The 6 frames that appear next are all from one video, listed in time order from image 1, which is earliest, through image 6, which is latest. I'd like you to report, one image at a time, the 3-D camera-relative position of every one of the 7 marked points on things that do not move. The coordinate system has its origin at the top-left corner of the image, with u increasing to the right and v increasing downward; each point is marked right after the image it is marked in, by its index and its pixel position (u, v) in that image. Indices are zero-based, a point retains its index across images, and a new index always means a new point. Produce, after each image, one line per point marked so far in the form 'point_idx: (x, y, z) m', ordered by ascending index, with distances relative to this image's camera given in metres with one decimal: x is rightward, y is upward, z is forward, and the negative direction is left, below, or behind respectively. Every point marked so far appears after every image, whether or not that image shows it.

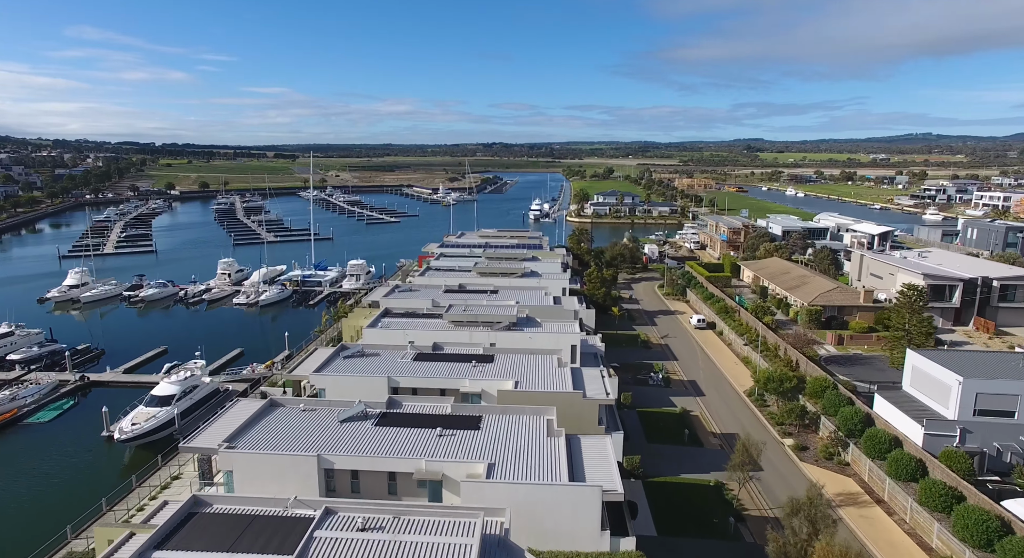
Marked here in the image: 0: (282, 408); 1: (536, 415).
0: (-6.1, -3.4, +15.9) m
1: (+0.6, -3.5, +15.5) m
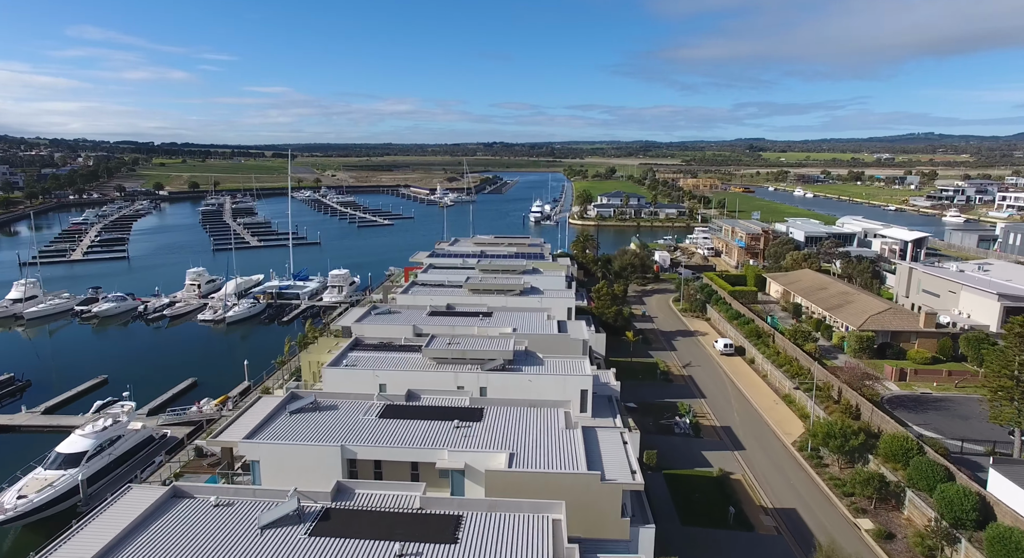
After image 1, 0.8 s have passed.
0: (-6.2, -4.2, +11.6) m
1: (+0.5, -4.4, +11.2) m
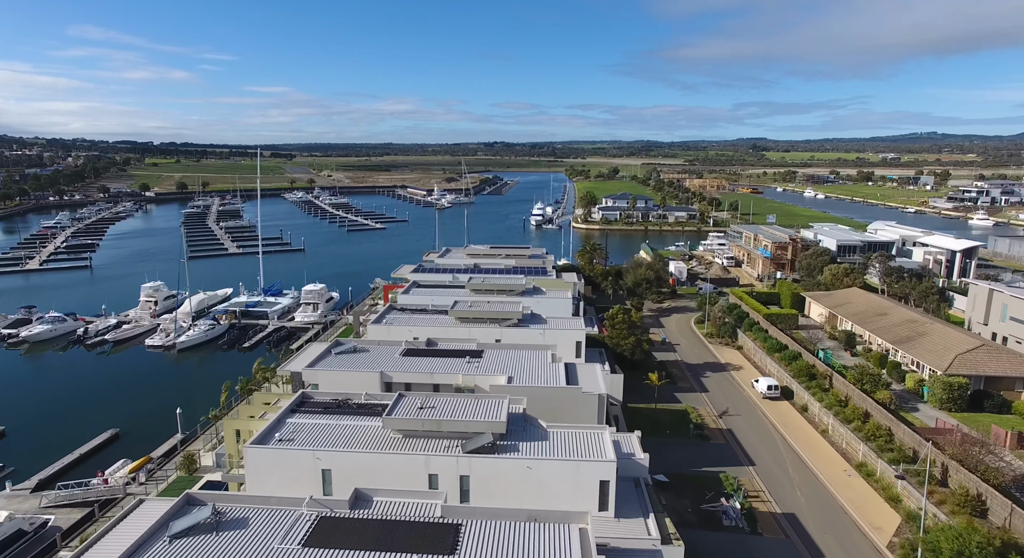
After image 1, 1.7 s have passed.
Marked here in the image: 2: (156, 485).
0: (-6.4, -5.2, +6.5) m
1: (+0.3, -5.4, +6.2) m
2: (-10.1, -5.8, +17.1) m
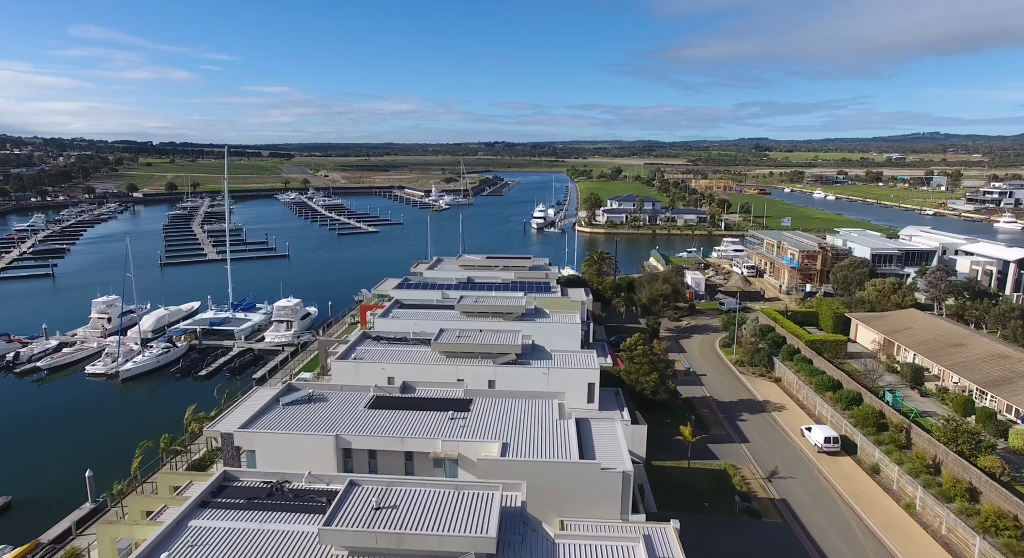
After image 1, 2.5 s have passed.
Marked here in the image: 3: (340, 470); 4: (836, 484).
0: (-6.5, -6.0, +2.3) m
1: (+0.2, -6.2, +1.9) m
2: (-10.2, -6.6, +12.8) m
3: (-4.0, -4.3, +13.9) m
4: (+8.9, -5.7, +16.7) m
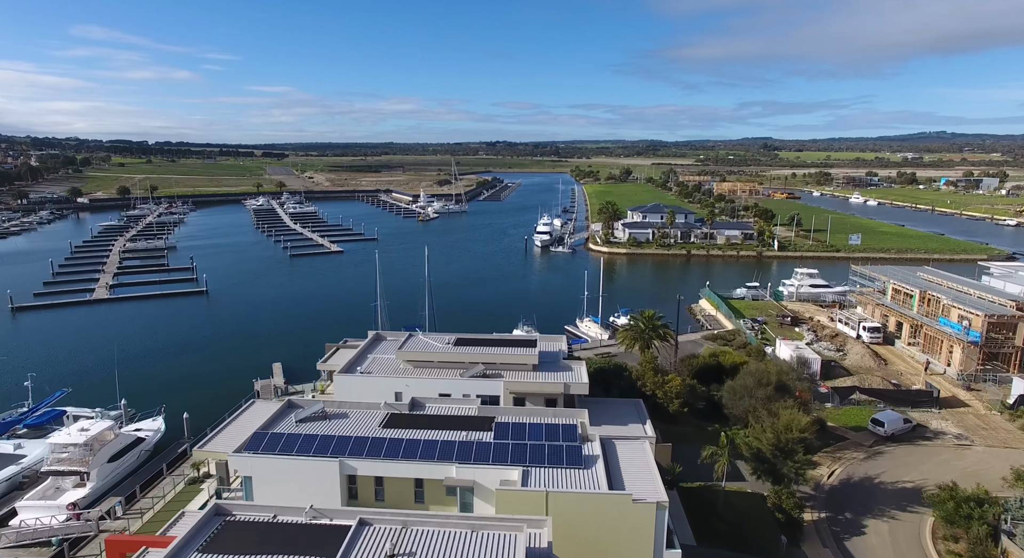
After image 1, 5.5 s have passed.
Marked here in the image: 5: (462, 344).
0: (-6.9, -9.3, -13.4) m
1: (-0.2, -9.4, -13.8) m
2: (-10.6, -9.8, -2.8) m
3: (-4.4, -7.5, -1.8) m
4: (+8.6, -8.9, +0.9) m
5: (-1.5, -2.0, +19.3) m
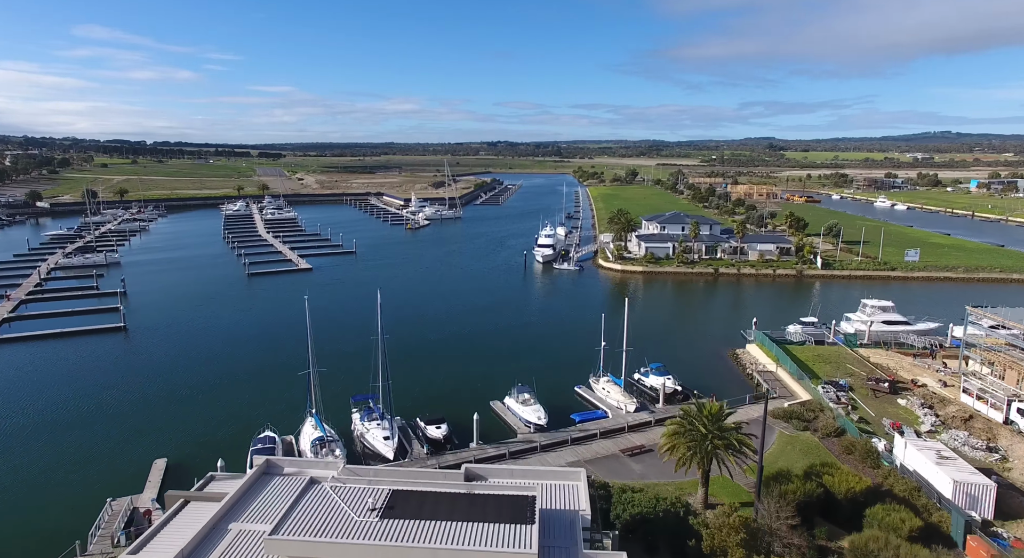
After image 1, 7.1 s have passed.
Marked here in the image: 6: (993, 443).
0: (-7.4, -11.2, -22.5) m
1: (-0.7, -11.4, -22.9) m
2: (-11.0, -11.8, -11.9) m
3: (-4.8, -9.5, -10.8) m
4: (+8.1, -10.9, -8.2) m
5: (-1.9, -4.0, +10.2) m
6: (+14.8, -5.1, +18.9) m
